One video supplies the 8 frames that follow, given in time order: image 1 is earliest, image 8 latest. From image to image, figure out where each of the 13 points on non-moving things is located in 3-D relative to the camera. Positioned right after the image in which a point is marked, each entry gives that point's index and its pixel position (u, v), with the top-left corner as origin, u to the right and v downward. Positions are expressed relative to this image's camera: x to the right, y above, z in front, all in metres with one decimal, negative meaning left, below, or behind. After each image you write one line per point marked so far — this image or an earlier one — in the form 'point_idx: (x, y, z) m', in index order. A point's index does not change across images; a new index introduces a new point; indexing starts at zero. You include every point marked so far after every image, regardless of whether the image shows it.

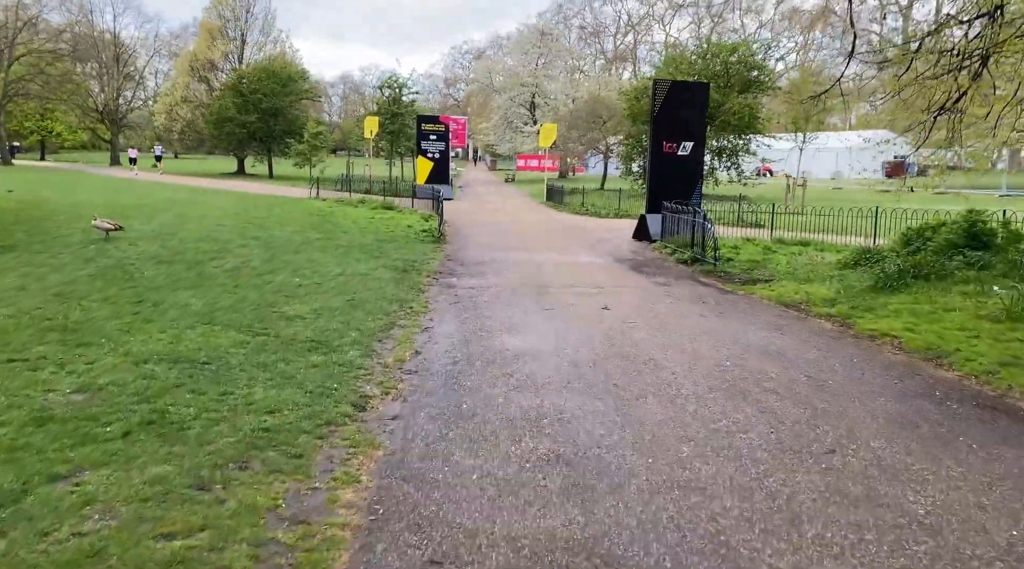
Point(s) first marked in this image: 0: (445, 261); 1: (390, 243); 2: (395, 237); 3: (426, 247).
0: (-1.2, +0.4, +15.3) m
1: (-2.5, +0.8, +17.4) m
2: (-2.6, +1.0, +18.7) m
3: (-1.7, +0.8, +17.3) m
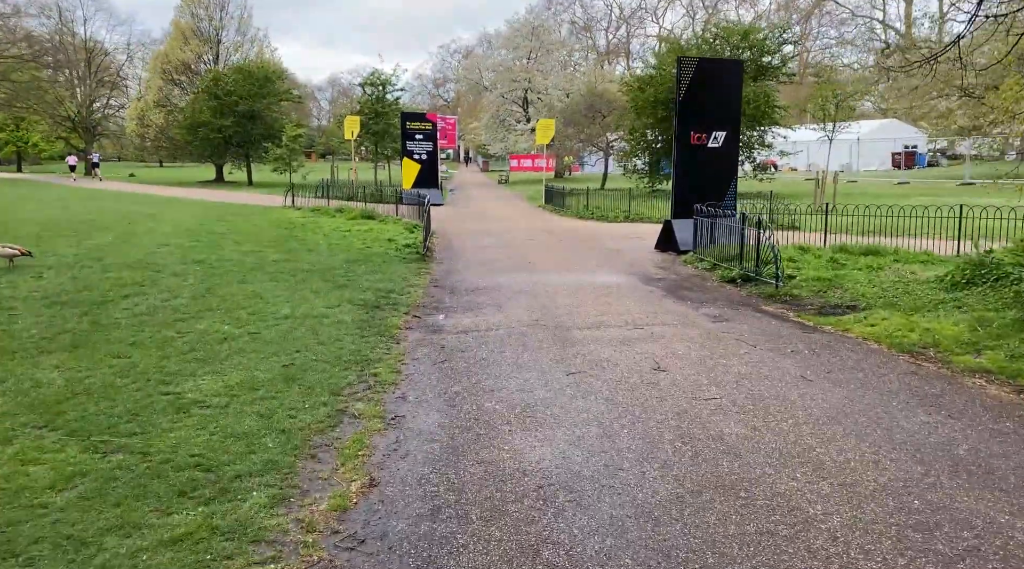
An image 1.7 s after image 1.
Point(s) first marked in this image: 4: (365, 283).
0: (-1.1, 0.0, +12.1) m
1: (-2.5, +0.3, +14.2) m
2: (-2.6, +0.5, +15.5) m
3: (-1.7, +0.3, +14.2) m
4: (-2.0, 0.0, +11.9) m
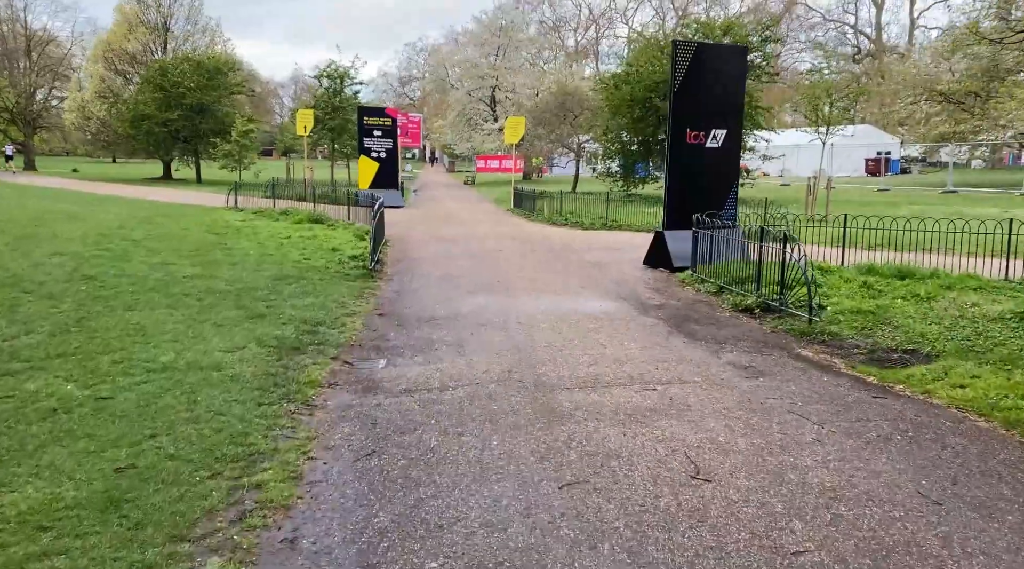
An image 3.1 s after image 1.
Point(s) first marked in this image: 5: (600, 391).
0: (-1.5, -0.4, +9.6) m
1: (-3.0, 0.0, +11.7) m
2: (-3.1, +0.2, +13.0) m
3: (-2.2, 0.0, +11.7) m
4: (-2.4, -0.3, +9.4) m
5: (+0.6, -0.8, +6.3) m
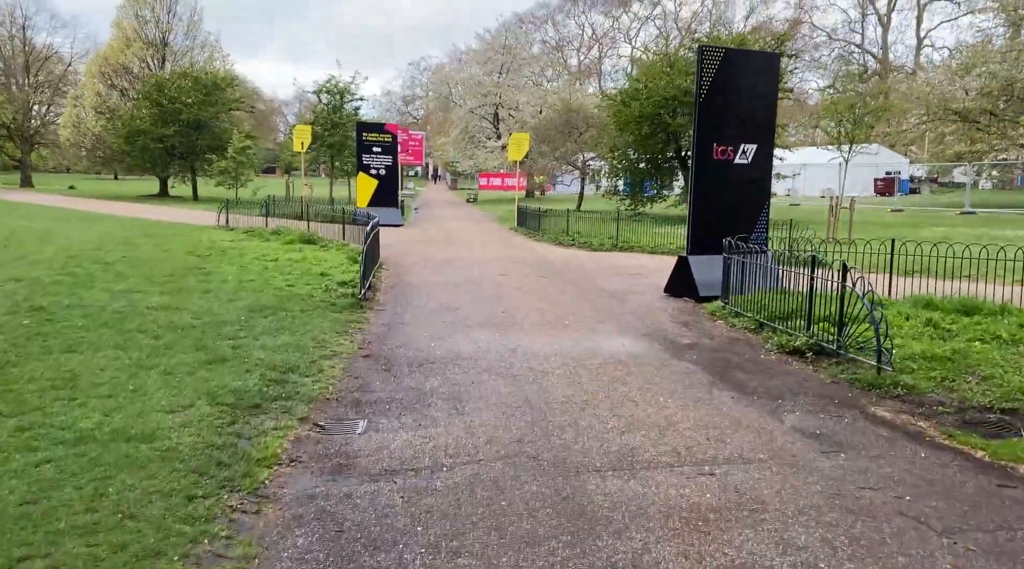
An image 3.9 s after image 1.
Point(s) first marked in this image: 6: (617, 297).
0: (-1.5, -0.7, +8.2) m
1: (-2.9, -0.4, +10.2) m
2: (-3.0, -0.2, +11.5) m
3: (-2.1, -0.4, +10.2) m
4: (-2.3, -0.6, +7.9) m
5: (+0.7, -1.1, +4.8) m
6: (+1.5, -0.2, +12.4) m
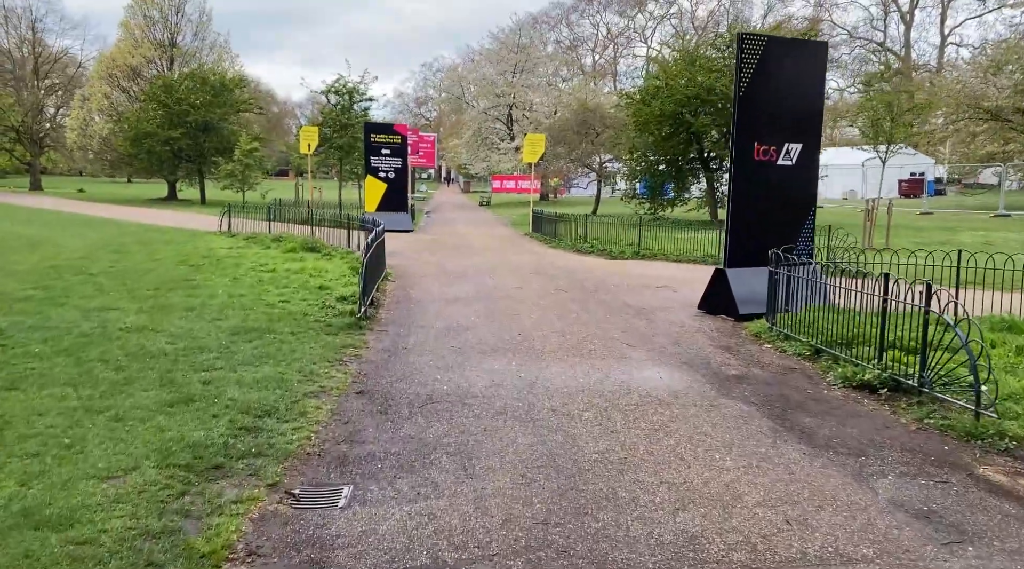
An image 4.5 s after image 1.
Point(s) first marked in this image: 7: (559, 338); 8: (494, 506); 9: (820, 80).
0: (-1.3, -0.9, +6.9) m
1: (-2.7, -0.6, +9.0) m
2: (-2.8, -0.4, +10.3) m
3: (-1.9, -0.6, +9.0) m
4: (-2.2, -0.8, +6.7) m
5: (+0.8, -1.3, +3.6) m
6: (+1.7, -0.4, +11.2) m
7: (+0.5, -0.6, +9.4) m
8: (-0.1, -1.2, +4.6) m
9: (+4.0, +2.7, +11.3) m
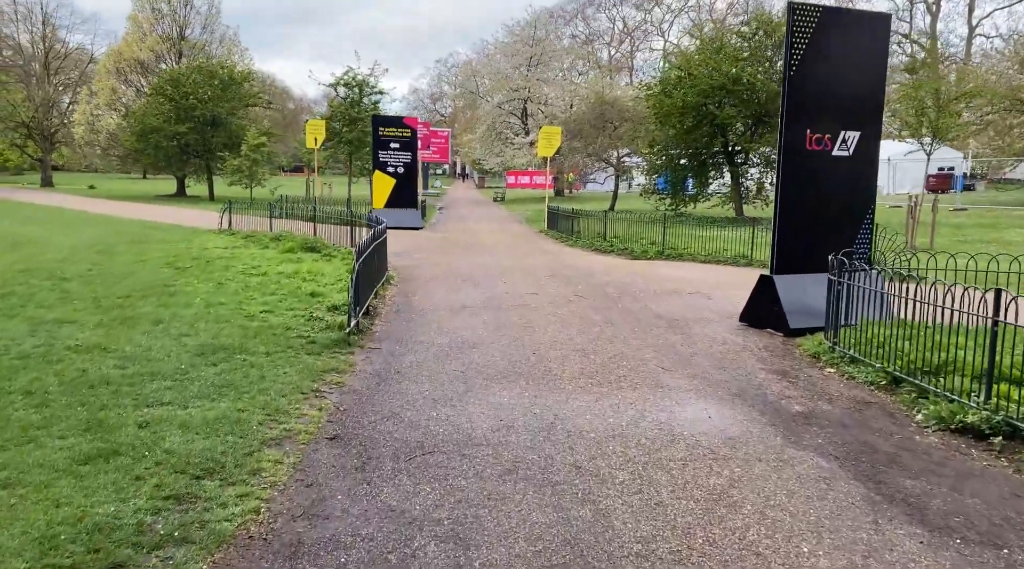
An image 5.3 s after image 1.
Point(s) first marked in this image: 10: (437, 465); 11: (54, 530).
0: (-1.2, -1.0, +5.5) m
1: (-2.6, -0.7, +7.6) m
2: (-2.7, -0.5, +8.9) m
3: (-1.8, -0.7, +7.6) m
4: (-2.1, -1.0, +5.3) m
5: (+0.8, -1.4, +2.1) m
6: (+1.9, -0.5, +9.7) m
7: (+0.6, -0.7, +7.9) m
8: (0.0, -1.3, +3.2) m
9: (+4.2, +2.6, +9.7) m
10: (-0.4, -1.1, +5.2) m
11: (-2.1, -1.1, +4.0) m
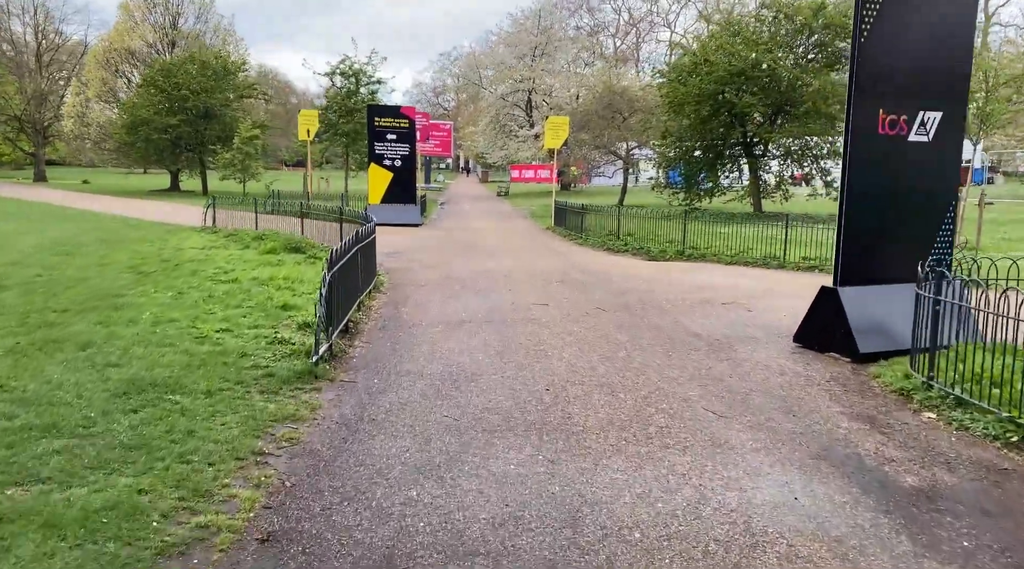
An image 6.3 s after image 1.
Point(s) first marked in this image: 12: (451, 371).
0: (-1.2, -1.2, +3.8) m
1: (-2.5, -0.8, +5.9) m
2: (-2.6, -0.6, +7.2) m
3: (-1.7, -0.9, +5.9) m
4: (-2.1, -1.1, +3.6) m
5: (+0.9, -1.6, +0.4) m
6: (+2.0, -0.6, +7.9) m
7: (+0.7, -0.8, +6.2) m
8: (0.0, -1.5, +1.4) m
9: (+4.3, +2.5, +7.9) m
10: (-0.4, -1.2, +3.4) m
11: (-2.1, -1.3, +2.2) m
12: (-0.5, -0.7, +7.3) m
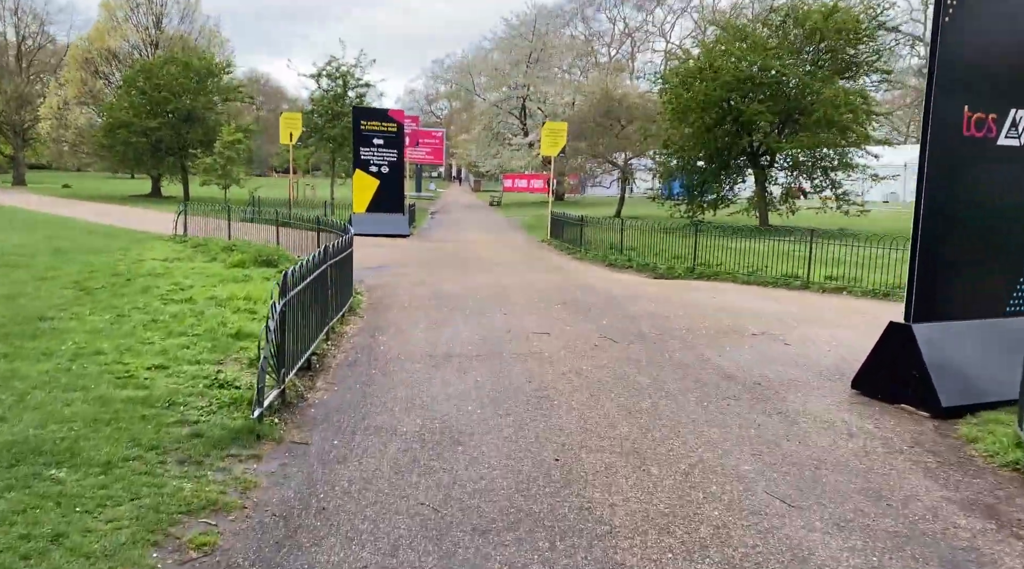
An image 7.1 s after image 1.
0: (-1.2, -1.4, +2.2) m
1: (-2.5, -1.0, +4.3) m
2: (-2.6, -0.9, +5.6) m
3: (-1.7, -1.1, +4.3) m
4: (-2.0, -1.3, +2.0) m
5: (+0.9, -1.7, -1.2) m
6: (+1.9, -0.9, +6.4) m
7: (+0.7, -1.1, +4.7) m
8: (0.0, -1.7, -0.1) m
9: (+4.3, +2.2, +6.5) m
10: (-0.4, -1.4, +1.9) m
11: (-2.0, -1.5, +0.6) m
12: (-0.5, -0.9, +5.7) m
